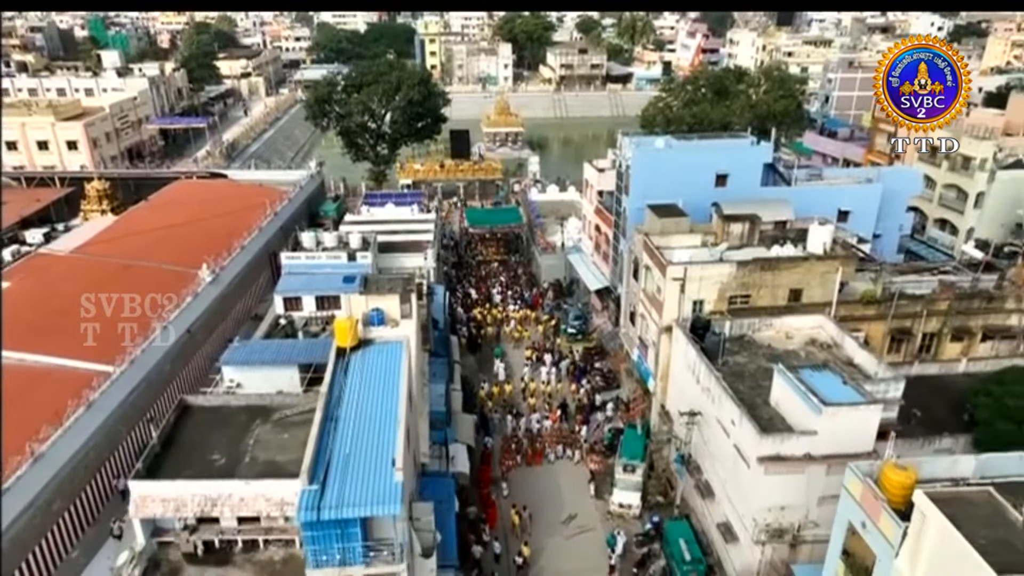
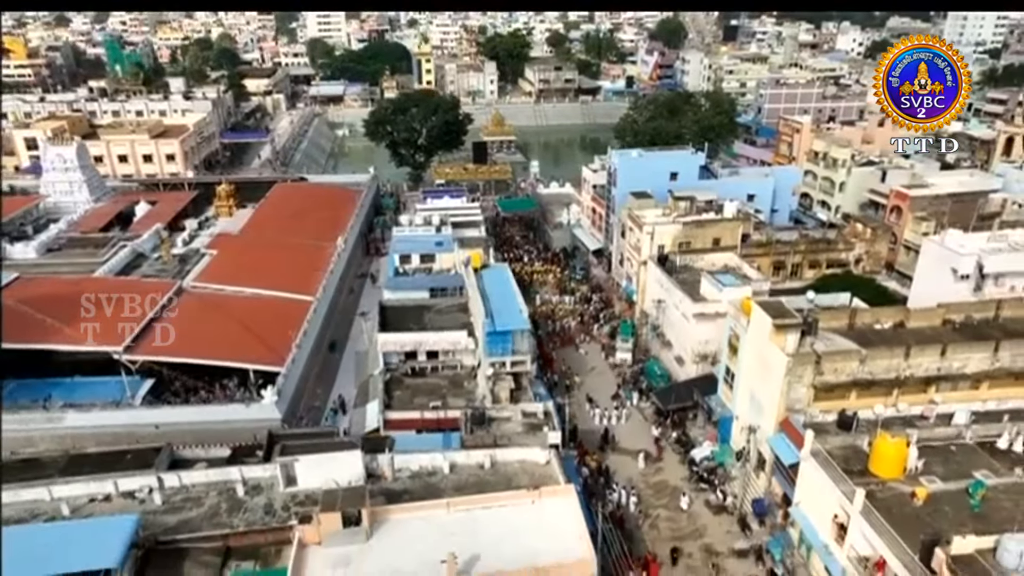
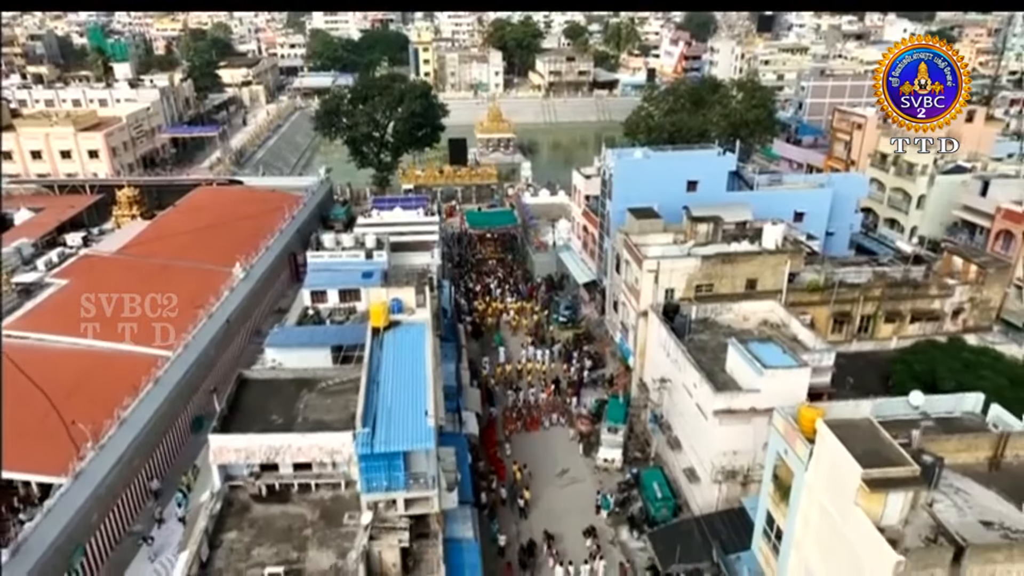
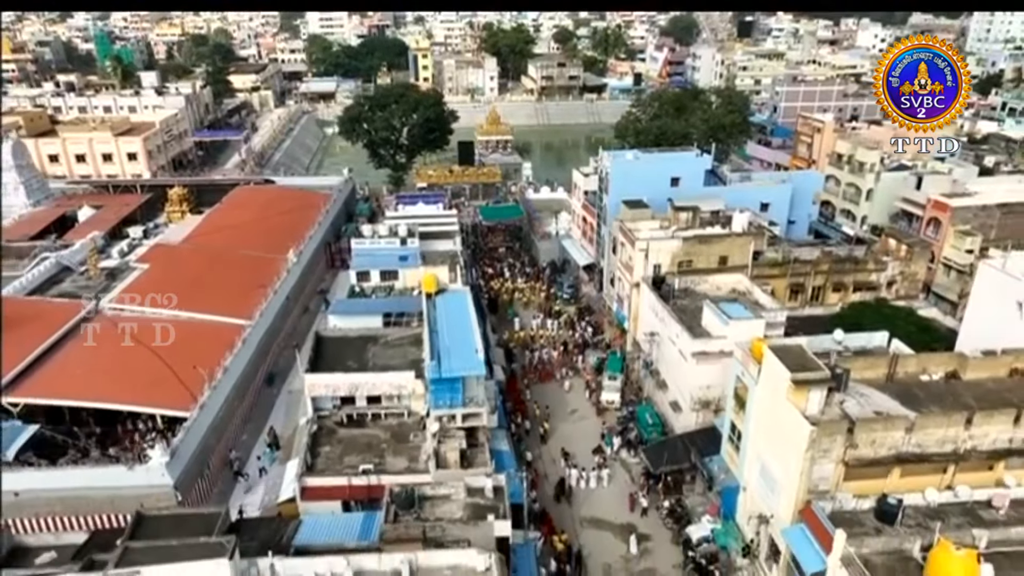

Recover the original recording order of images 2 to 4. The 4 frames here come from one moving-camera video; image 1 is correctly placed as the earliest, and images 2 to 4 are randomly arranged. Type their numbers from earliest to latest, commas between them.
3, 4, 2
